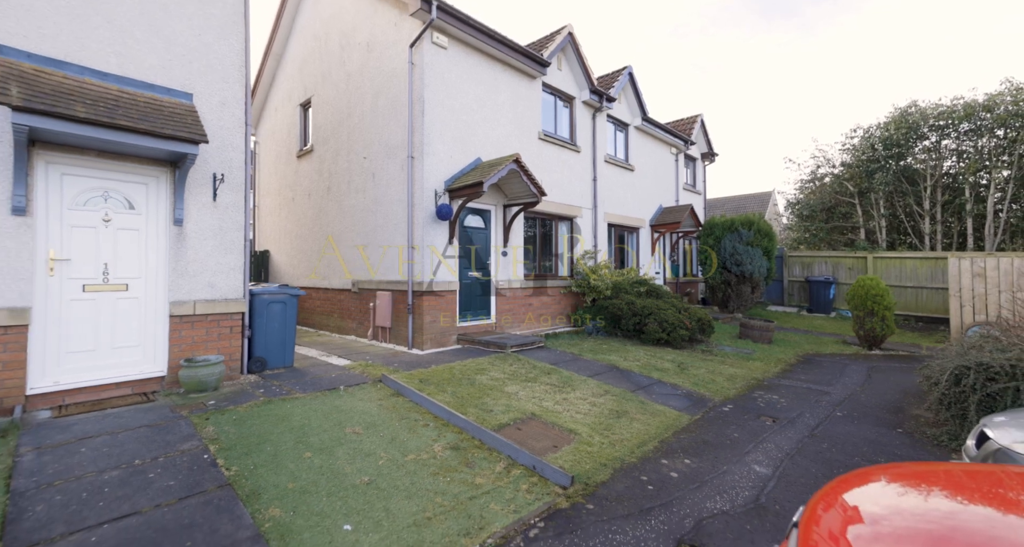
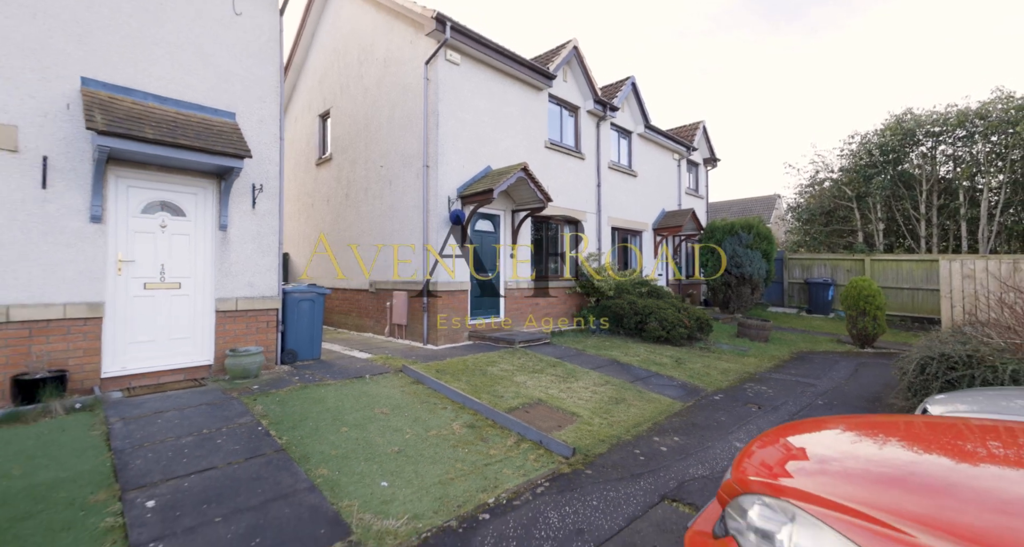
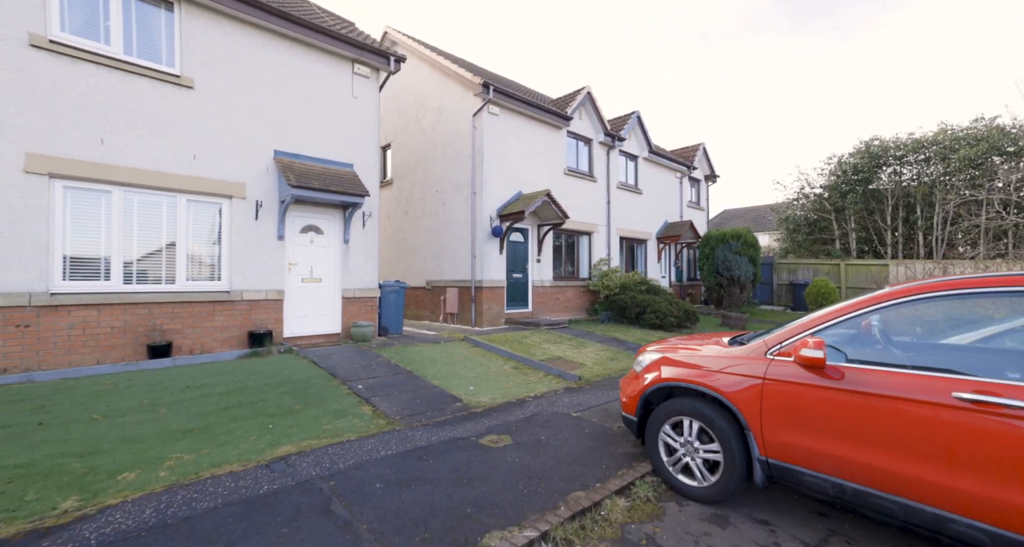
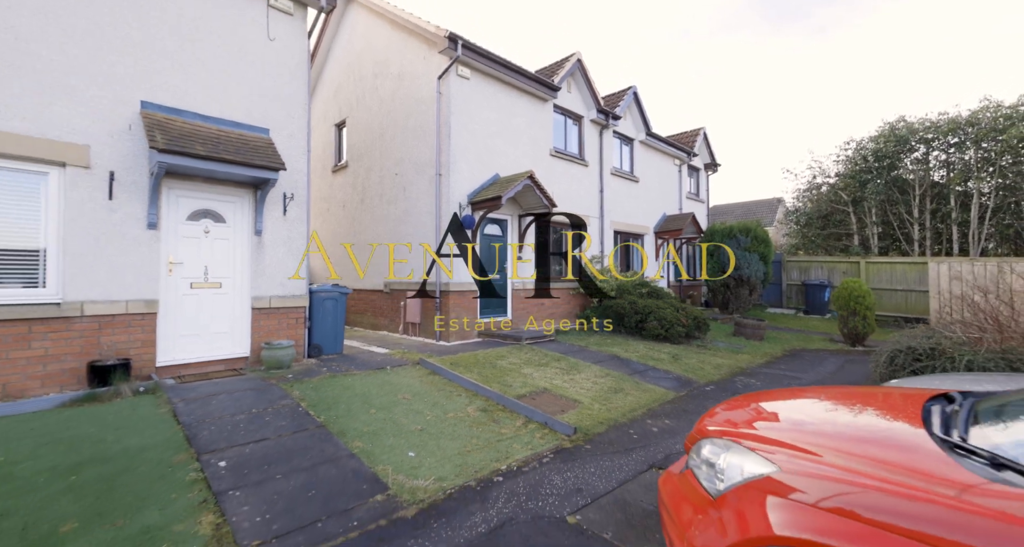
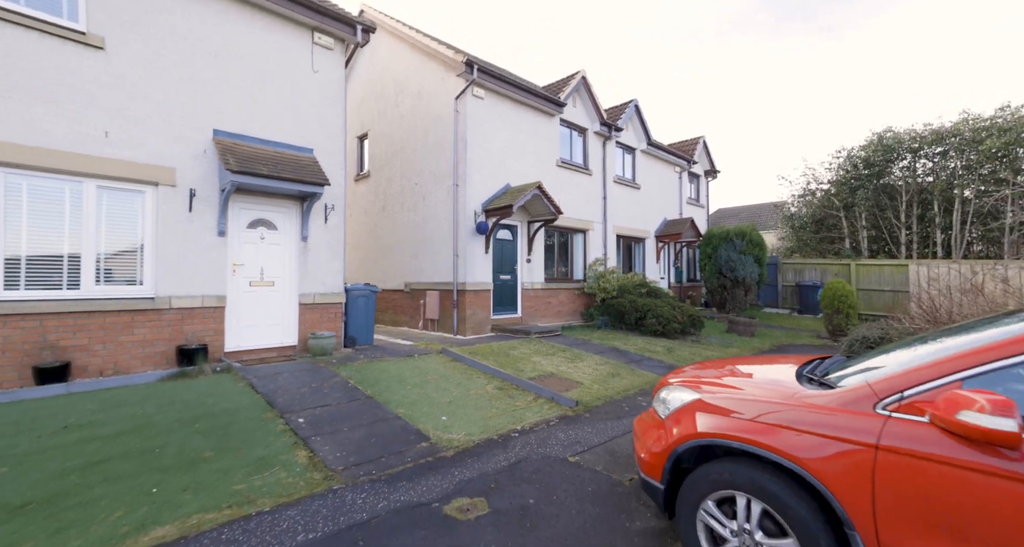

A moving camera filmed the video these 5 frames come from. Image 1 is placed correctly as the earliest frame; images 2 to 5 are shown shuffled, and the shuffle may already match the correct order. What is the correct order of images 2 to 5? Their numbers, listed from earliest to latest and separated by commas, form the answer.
2, 4, 5, 3
